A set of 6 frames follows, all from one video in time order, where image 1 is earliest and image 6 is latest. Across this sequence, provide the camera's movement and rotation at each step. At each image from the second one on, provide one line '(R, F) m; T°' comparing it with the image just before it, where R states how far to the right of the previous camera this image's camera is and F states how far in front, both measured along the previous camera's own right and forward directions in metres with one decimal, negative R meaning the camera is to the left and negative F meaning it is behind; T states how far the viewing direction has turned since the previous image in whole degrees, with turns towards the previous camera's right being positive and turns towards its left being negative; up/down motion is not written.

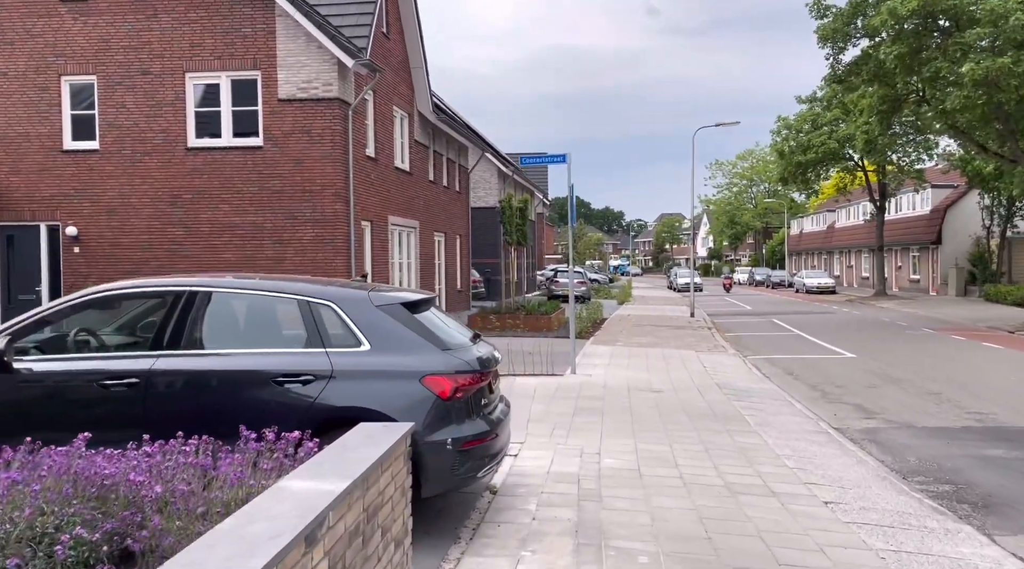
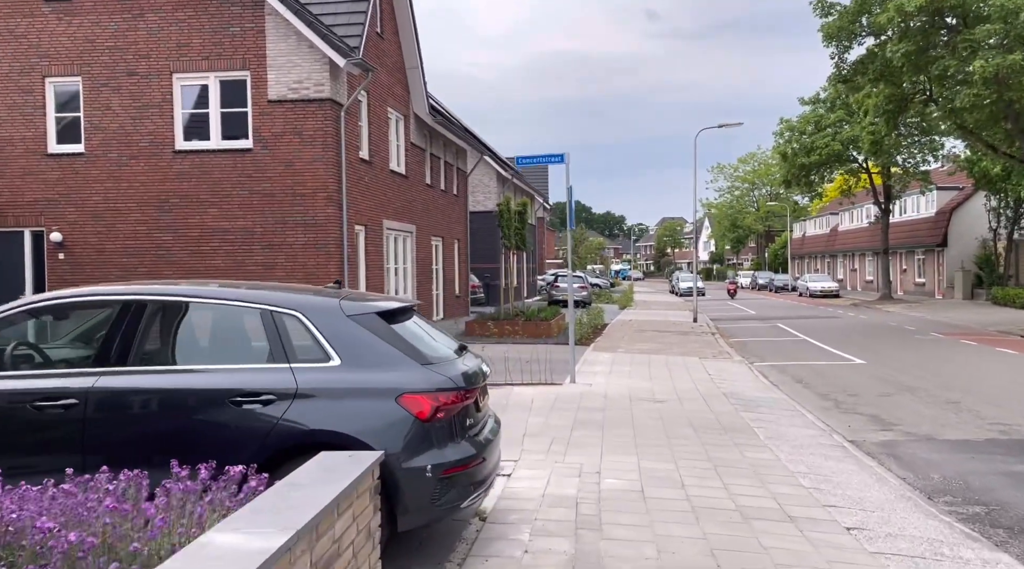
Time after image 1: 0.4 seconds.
(+0.1, +0.5) m; 0°
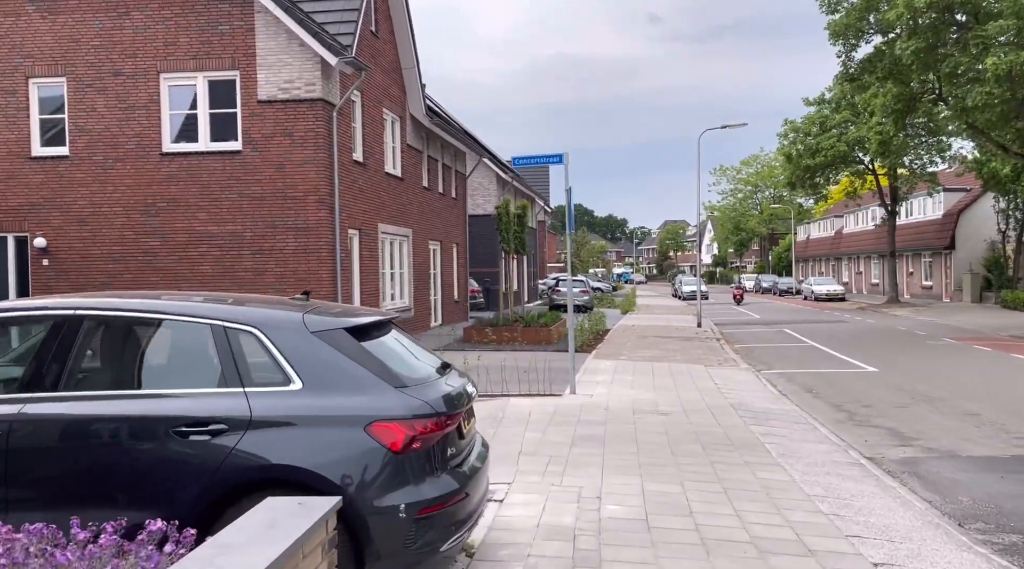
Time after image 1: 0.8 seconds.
(+0.1, +0.5) m; 0°
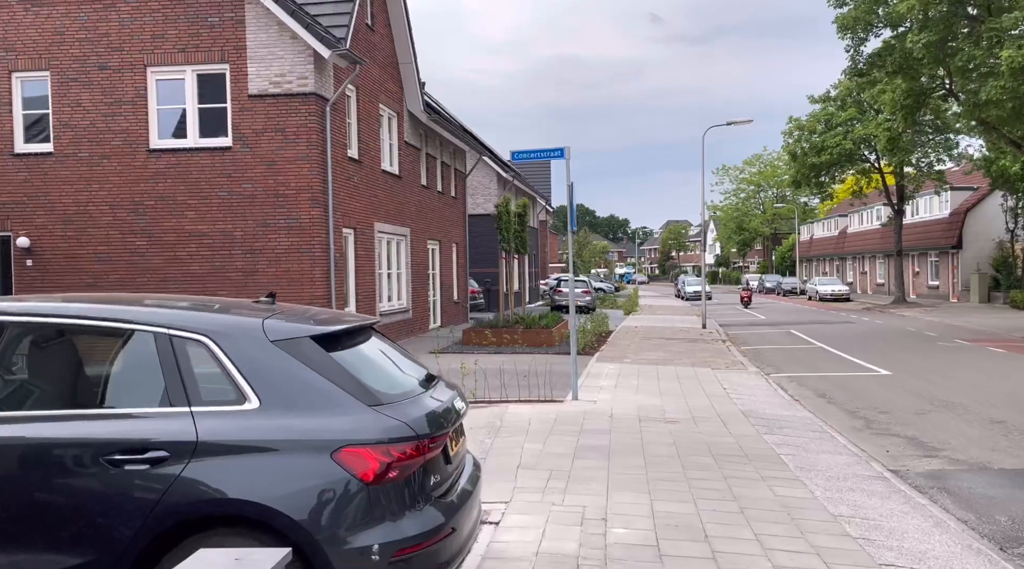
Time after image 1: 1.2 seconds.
(0.0, +0.5) m; 0°
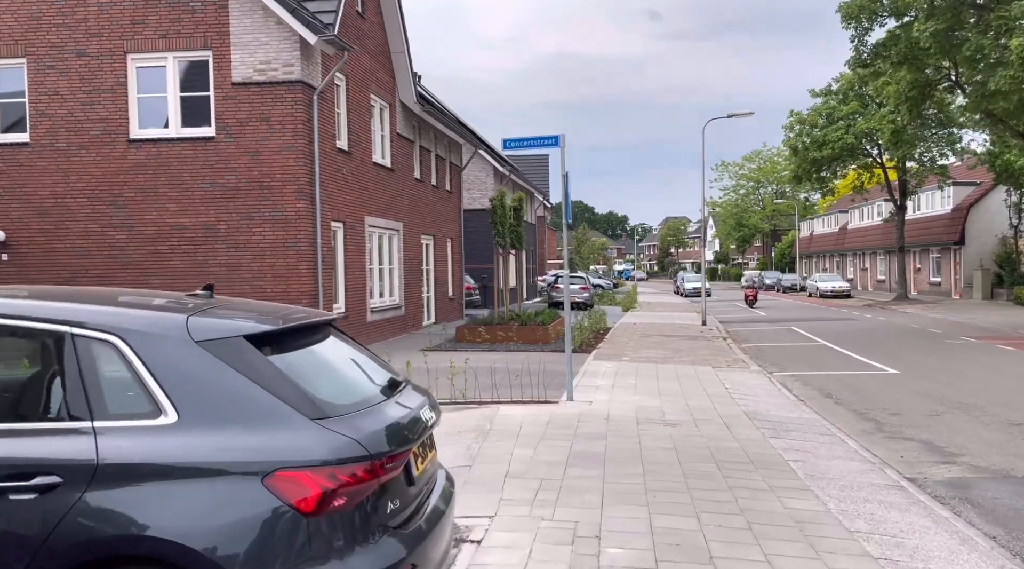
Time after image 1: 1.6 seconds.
(+0.1, +0.5) m; 0°
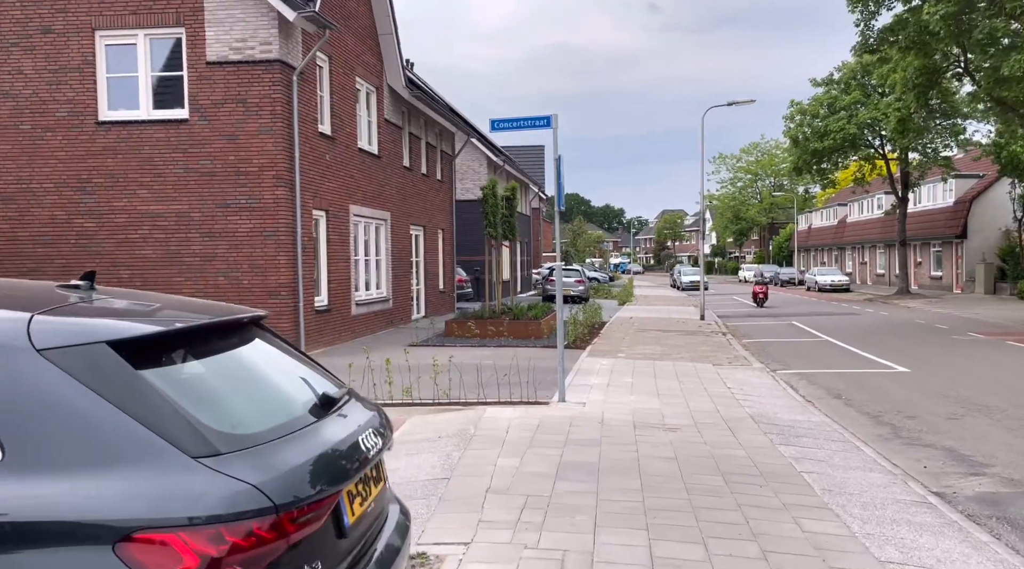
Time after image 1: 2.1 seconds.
(+0.1, +0.8) m; 0°
